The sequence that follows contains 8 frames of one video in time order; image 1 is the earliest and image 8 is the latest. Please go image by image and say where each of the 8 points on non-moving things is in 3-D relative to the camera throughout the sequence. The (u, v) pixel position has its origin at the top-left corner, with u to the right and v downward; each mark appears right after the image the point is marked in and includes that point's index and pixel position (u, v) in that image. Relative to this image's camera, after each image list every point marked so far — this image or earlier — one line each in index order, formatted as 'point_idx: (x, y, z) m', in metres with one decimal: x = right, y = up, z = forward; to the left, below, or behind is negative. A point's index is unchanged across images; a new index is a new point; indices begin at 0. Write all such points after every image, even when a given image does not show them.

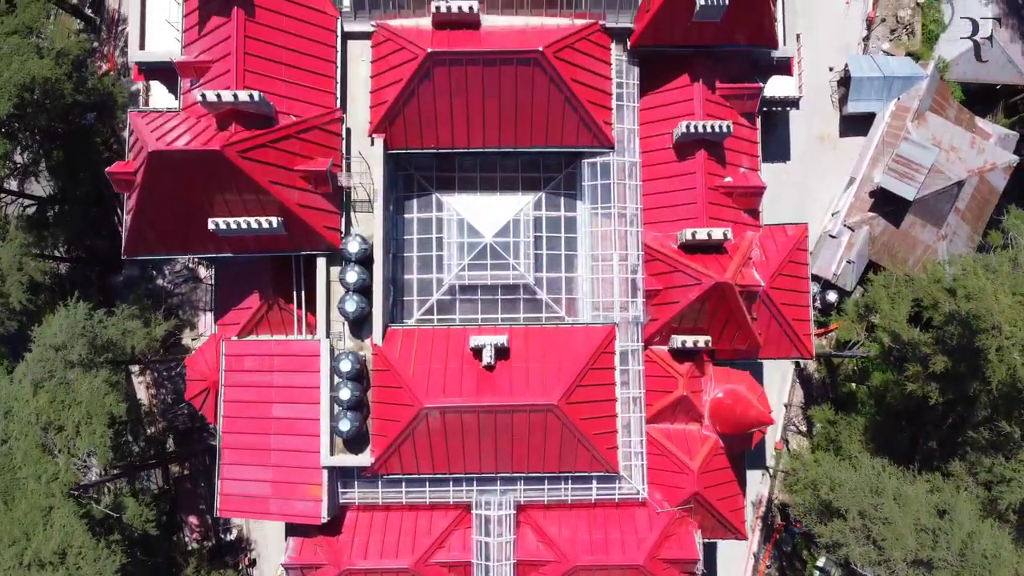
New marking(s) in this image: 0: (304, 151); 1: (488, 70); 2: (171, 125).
0: (-5.5, +3.6, +19.7) m
1: (-0.6, +5.8, +19.8) m
2: (-8.8, +4.2, +19.2) m
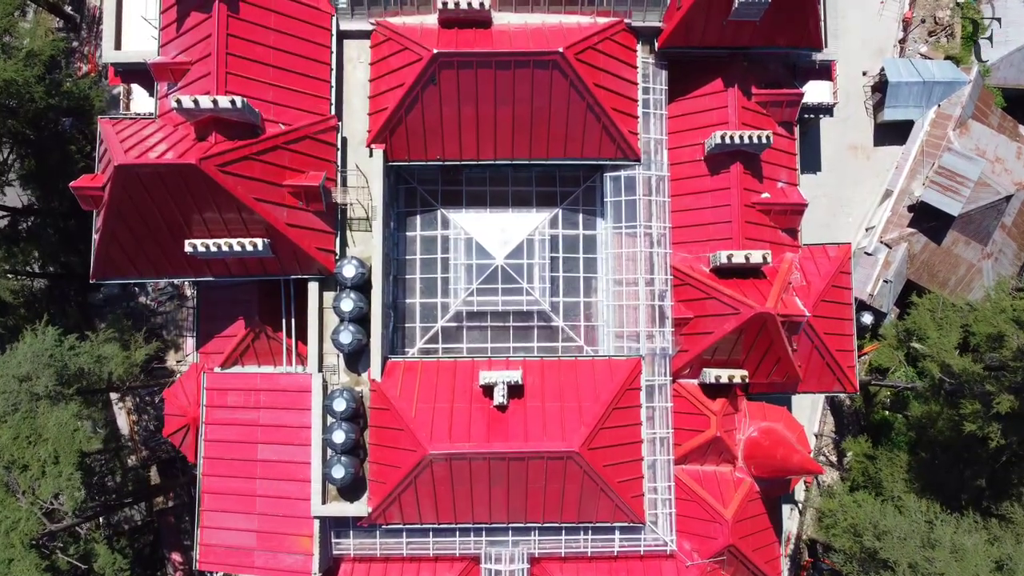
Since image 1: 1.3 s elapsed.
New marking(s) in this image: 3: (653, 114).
0: (-5.2, +2.9, +17.6) m
1: (-0.3, +5.1, +17.7) m
2: (-8.5, +3.5, +17.1) m
3: (+3.8, +4.7, +20.0) m
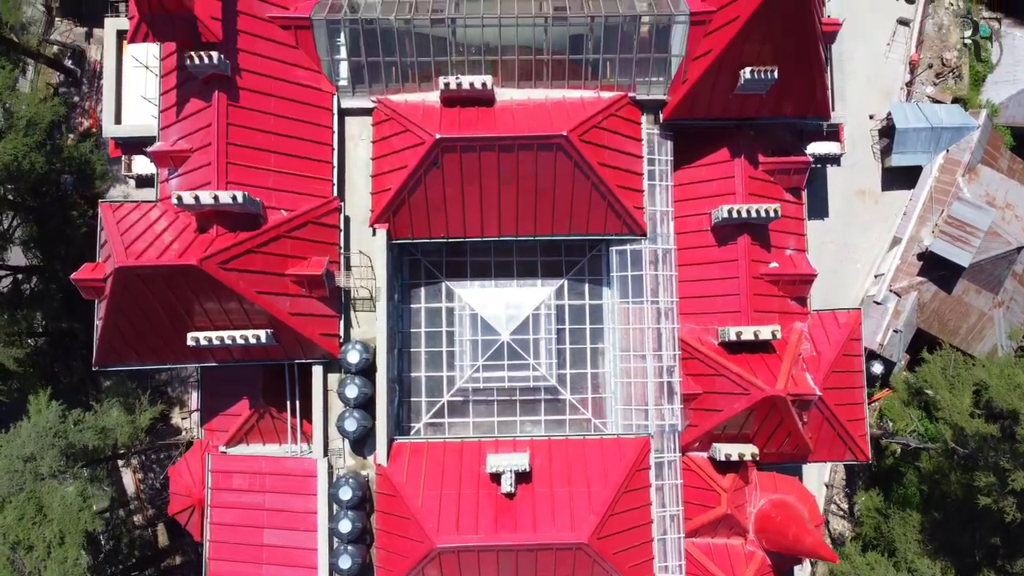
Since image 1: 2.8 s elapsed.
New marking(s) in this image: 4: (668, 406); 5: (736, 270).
0: (-5.1, +0.9, +17.4) m
1: (-0.2, +3.1, +17.5) m
2: (-8.4, +1.4, +16.9) m
3: (+3.9, +2.7, +19.8) m
4: (+4.1, -3.1, +19.4) m
5: (+5.9, +0.5, +19.5) m
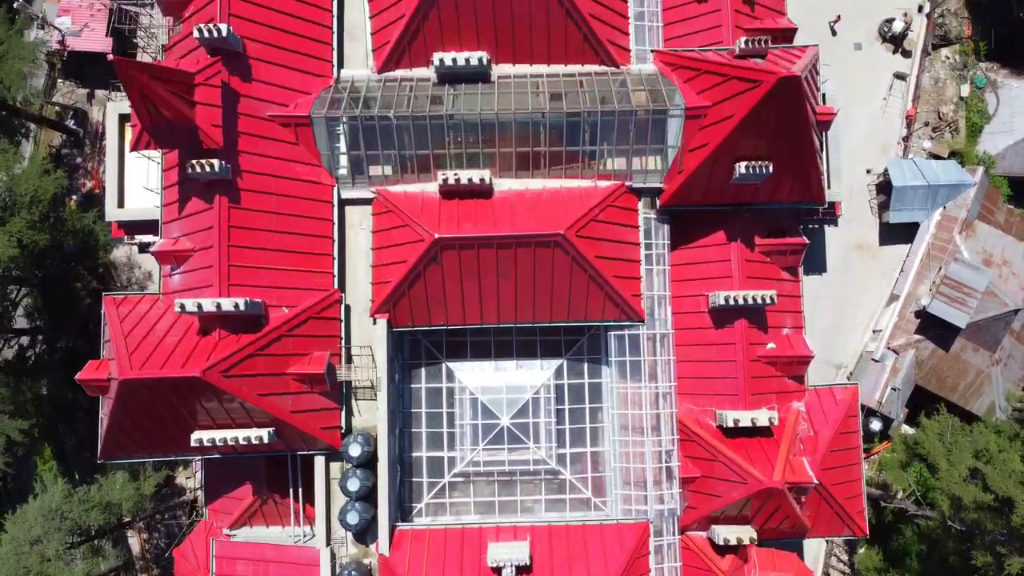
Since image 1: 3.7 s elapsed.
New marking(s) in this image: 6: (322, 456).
0: (-5.1, -1.4, +17.6) m
1: (-0.2, +0.9, +17.7) m
2: (-8.4, -0.9, +17.1) m
3: (+3.9, +0.5, +20.0) m
4: (+4.1, -5.3, +19.6) m
5: (+5.8, -1.7, +19.6) m
6: (-4.7, -4.2, +18.4) m
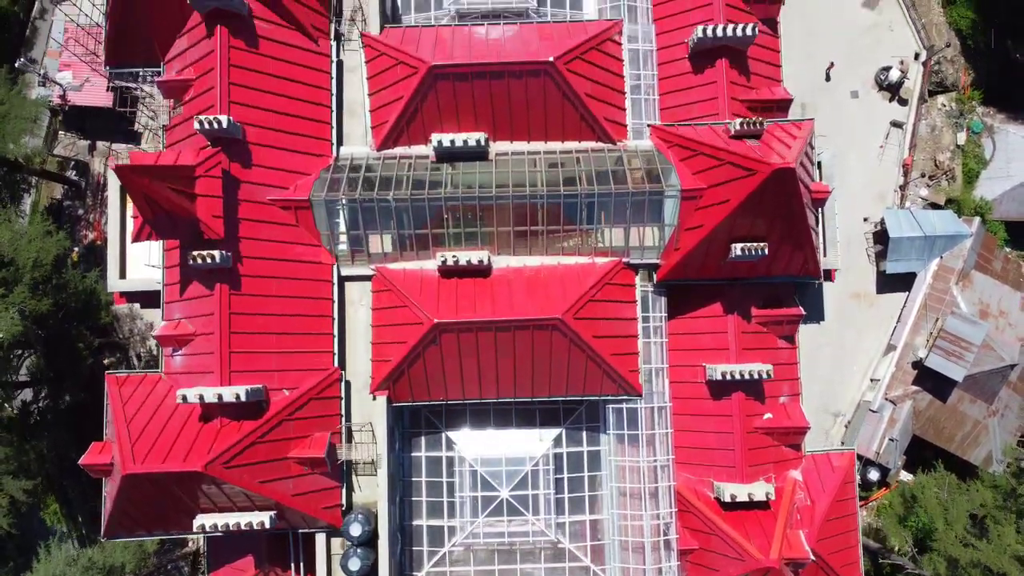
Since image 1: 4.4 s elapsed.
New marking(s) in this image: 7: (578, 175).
0: (-5.1, -3.4, +17.8) m
1: (-0.3, -1.1, +17.8) m
2: (-8.4, -2.9, +17.3) m
3: (+3.9, -1.5, +20.2) m
4: (+4.1, -7.3, +19.8) m
5: (+5.8, -3.7, +19.8) m
6: (-4.7, -6.2, +18.6) m
7: (+1.7, +2.9, +18.8) m
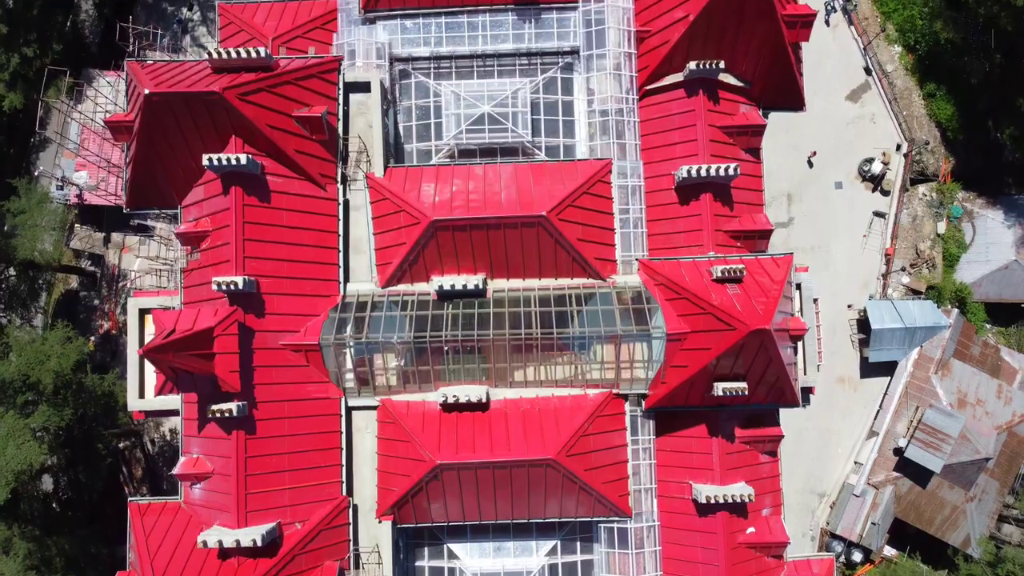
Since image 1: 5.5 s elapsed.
0: (-5.2, -7.0, +19.0) m
1: (-0.3, -4.7, +19.1) m
2: (-8.5, -6.6, +18.6) m
3: (+3.8, -5.0, +21.4) m
4: (+4.0, -10.8, +21.0) m
5: (+5.8, -7.2, +21.1) m
6: (-4.8, -9.8, +19.9) m
7: (+1.6, -0.7, +20.0) m
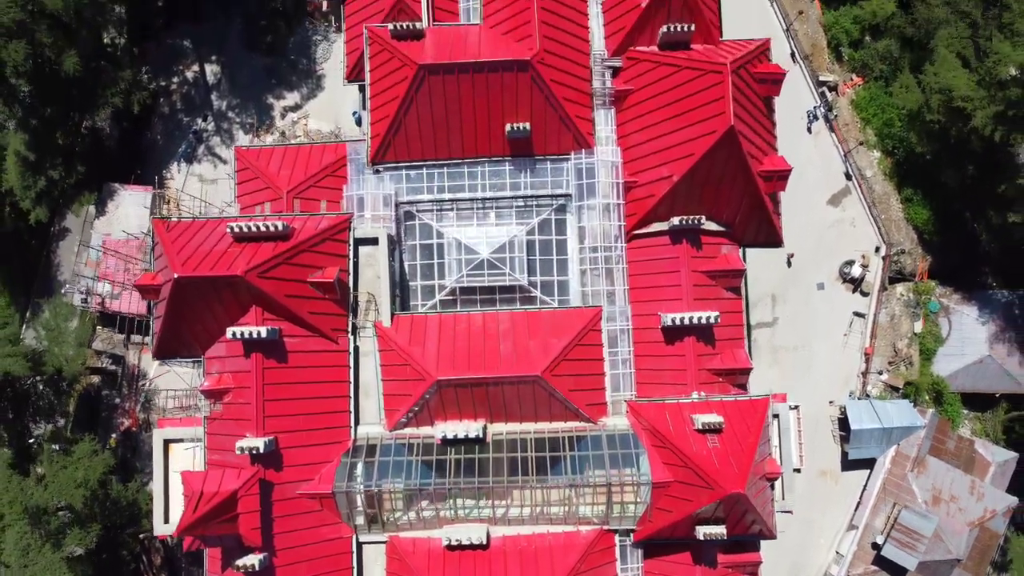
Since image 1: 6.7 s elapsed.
0: (-5.2, -11.4, +20.8) m
1: (-0.4, -9.0, +20.8) m
2: (-8.5, -10.9, +20.3) m
3: (+3.7, -9.3, +23.1) m
4: (+4.0, -15.1, +22.7) m
5: (+5.7, -11.5, +22.8) m
6: (-4.8, -14.1, +21.6) m
7: (+1.5, -5.0, +21.7) m
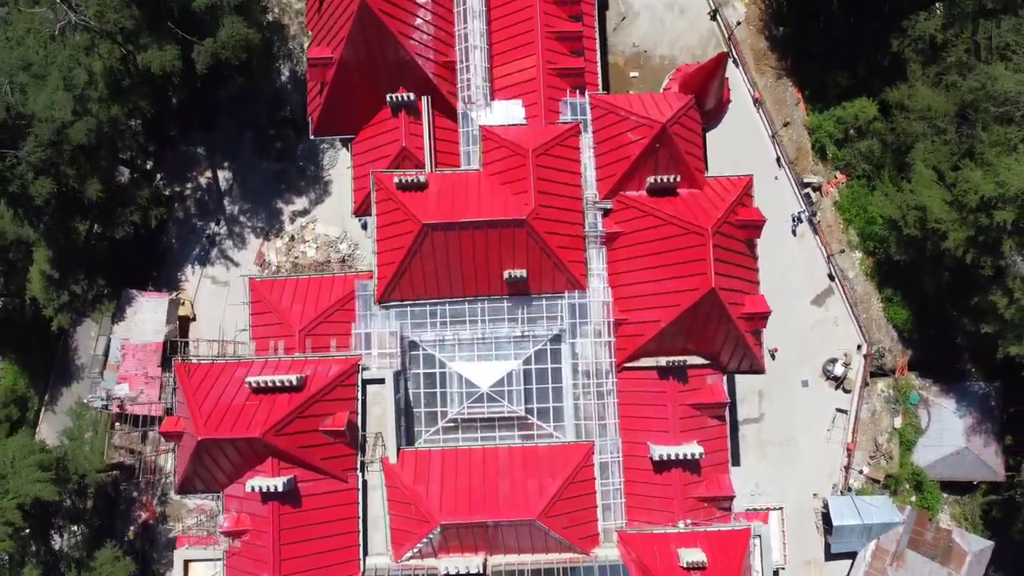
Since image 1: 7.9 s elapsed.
0: (-5.3, -15.9, +22.4) m
1: (-0.4, -13.6, +22.4) m
2: (-8.6, -15.5, +21.9) m
3: (+3.7, -13.9, +24.7) m
4: (+4.0, -19.7, +24.4) m
5: (+5.7, -16.1, +24.4) m
6: (-4.8, -18.7, +23.2) m
7: (+1.5, -9.6, +23.4) m
